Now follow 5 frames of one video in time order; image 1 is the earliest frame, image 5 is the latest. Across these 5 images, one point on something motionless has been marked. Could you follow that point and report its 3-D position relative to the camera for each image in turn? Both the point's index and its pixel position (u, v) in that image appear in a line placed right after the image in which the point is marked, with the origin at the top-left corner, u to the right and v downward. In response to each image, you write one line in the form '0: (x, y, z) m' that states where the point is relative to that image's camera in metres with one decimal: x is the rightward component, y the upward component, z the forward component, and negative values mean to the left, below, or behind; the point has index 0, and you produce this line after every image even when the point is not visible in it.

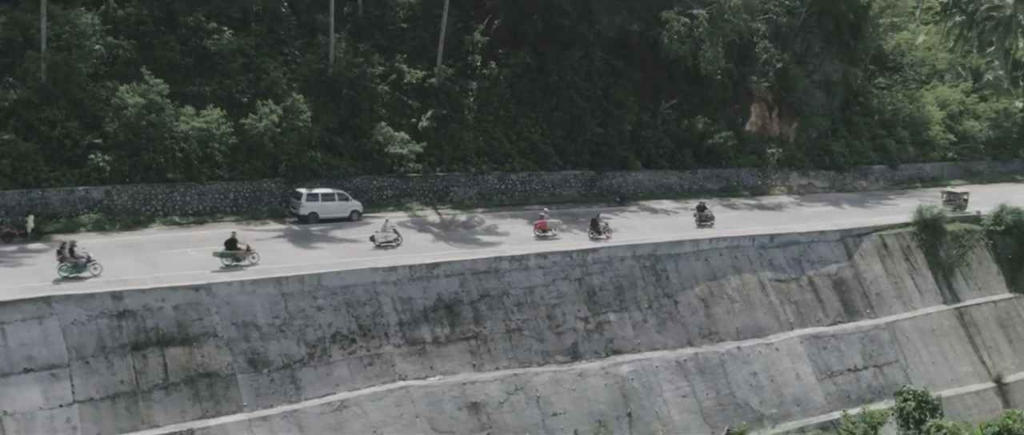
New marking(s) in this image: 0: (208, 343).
0: (-6.4, -2.6, +18.6) m
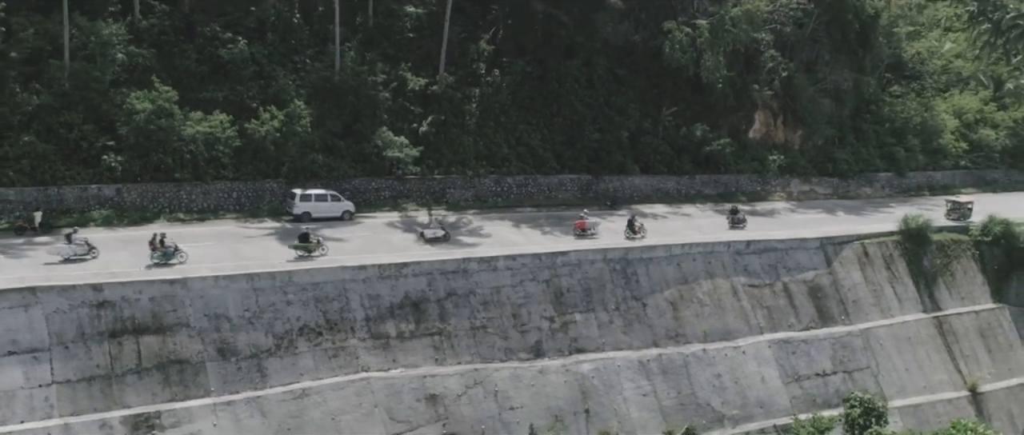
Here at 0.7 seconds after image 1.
0: (-7.7, -2.7, +20.4) m
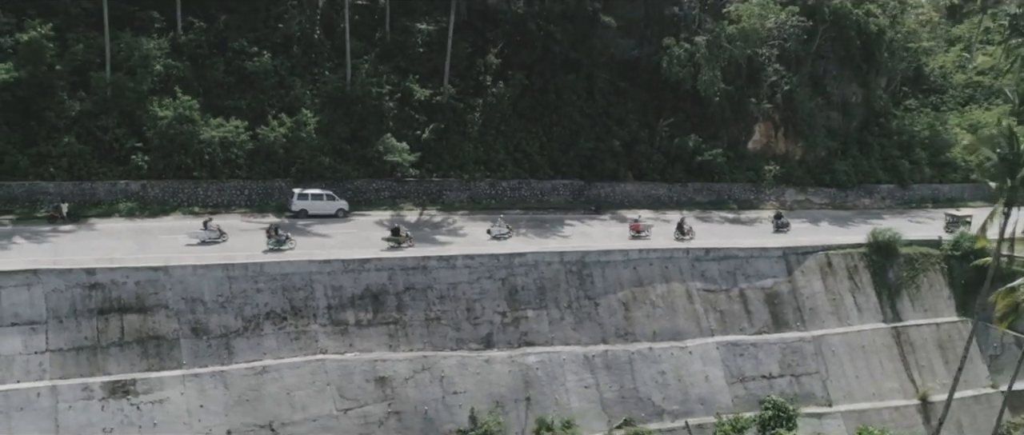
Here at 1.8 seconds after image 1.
0: (-9.6, -2.6, +23.8) m
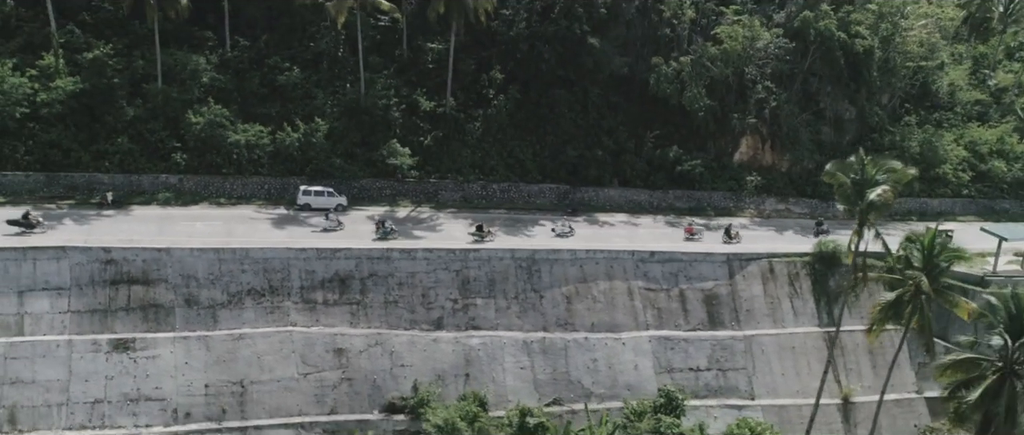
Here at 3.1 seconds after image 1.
0: (-11.8, -2.3, +29.4) m
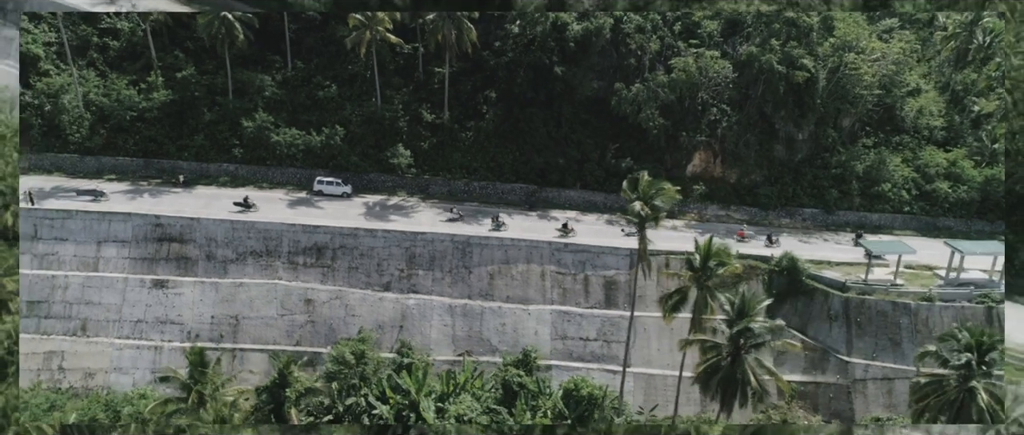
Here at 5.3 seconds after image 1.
0: (-15.3, -1.3, +41.6) m
